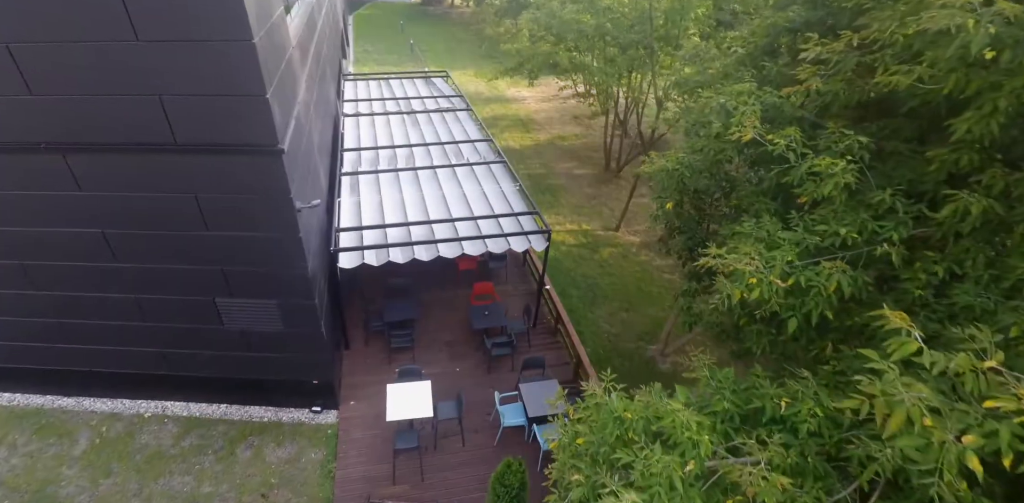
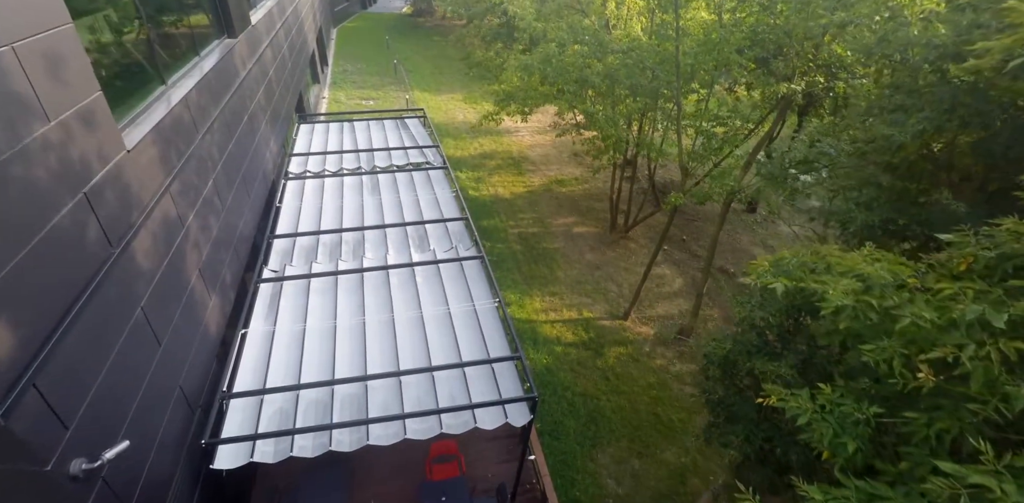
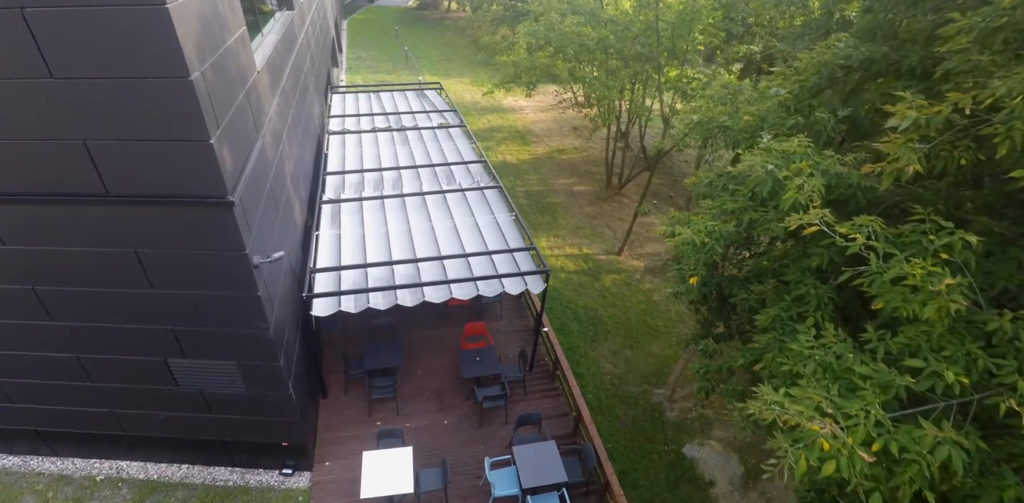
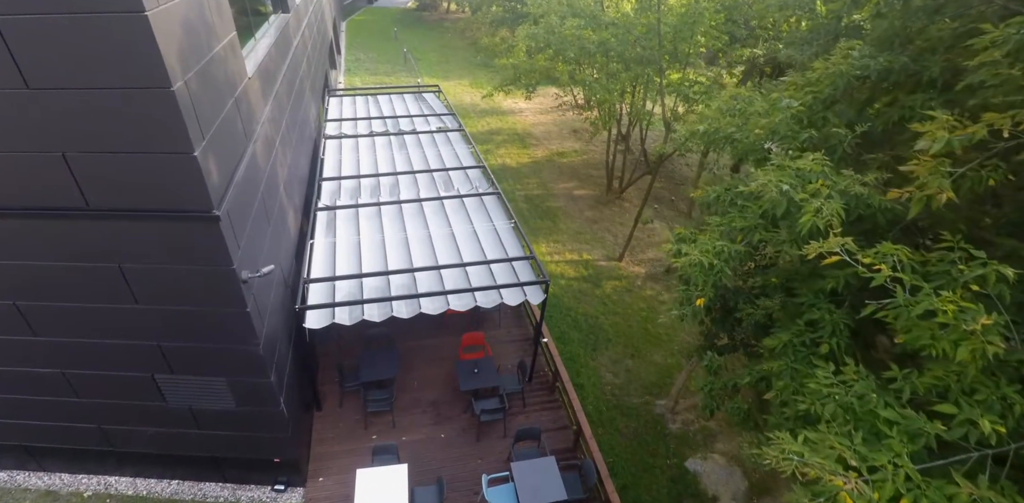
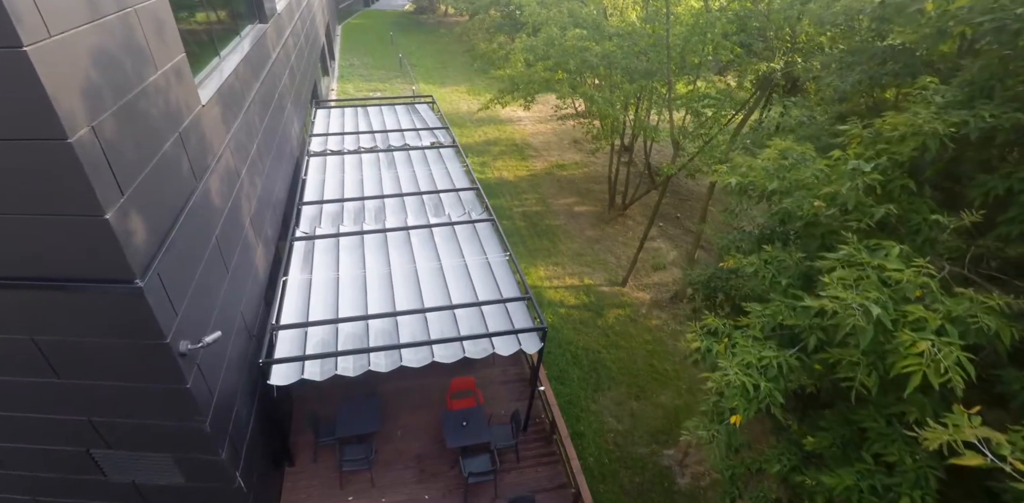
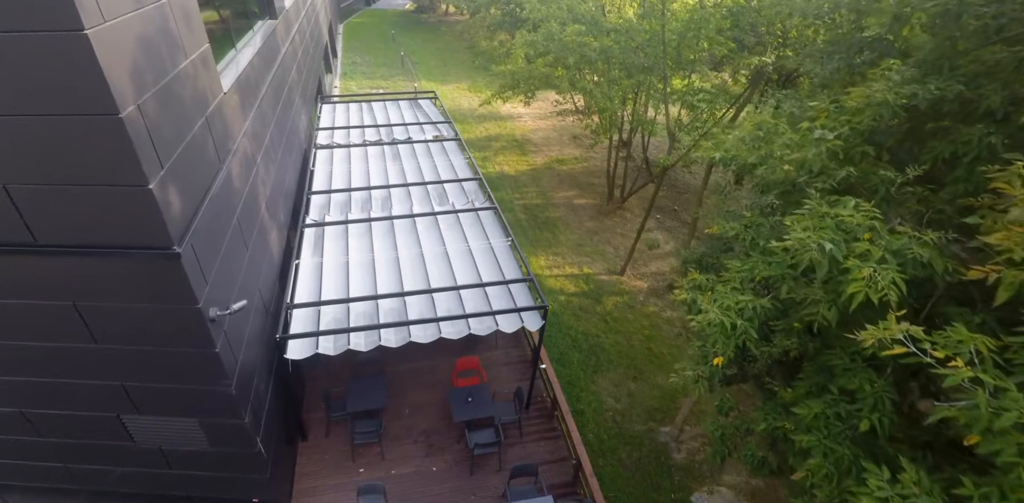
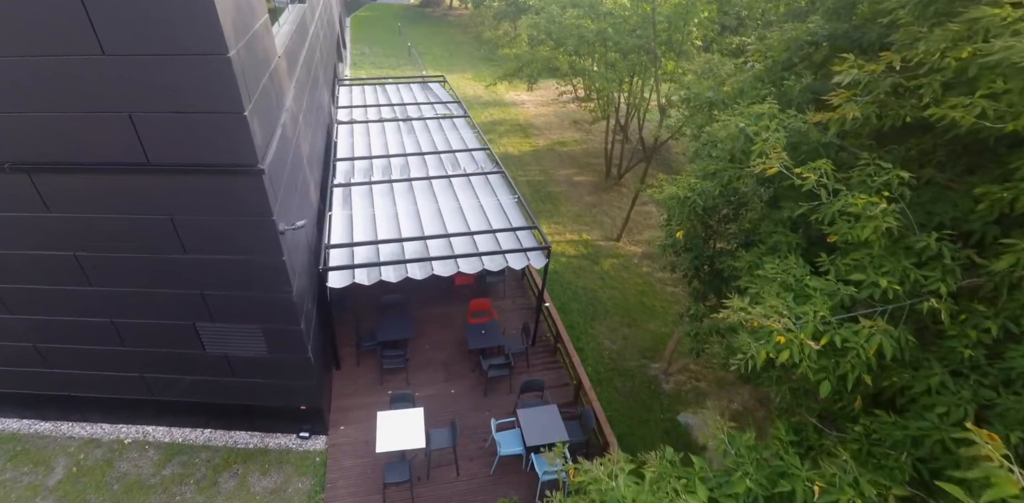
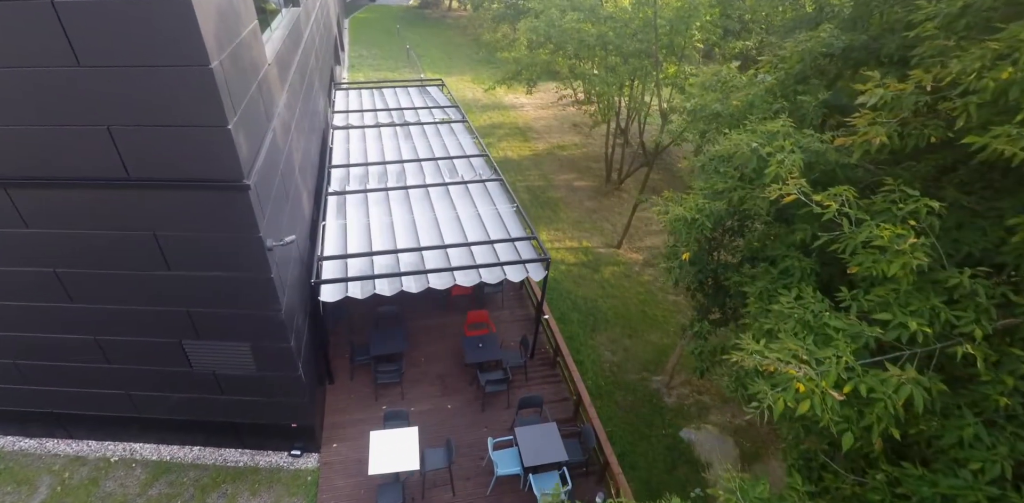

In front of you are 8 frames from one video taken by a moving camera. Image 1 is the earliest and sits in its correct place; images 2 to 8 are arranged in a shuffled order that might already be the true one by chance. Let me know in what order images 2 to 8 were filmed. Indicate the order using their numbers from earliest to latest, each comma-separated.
7, 8, 3, 4, 6, 5, 2
